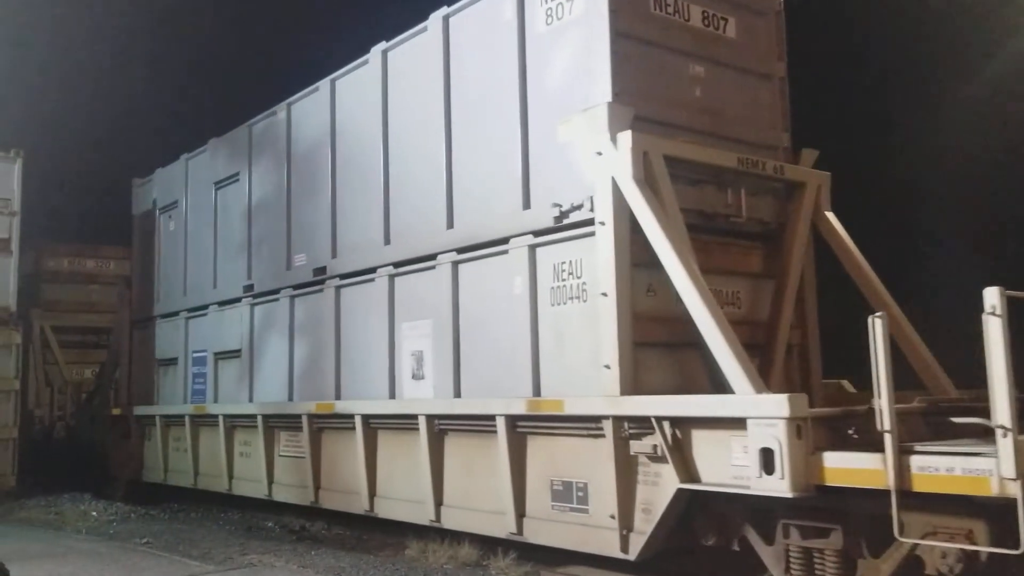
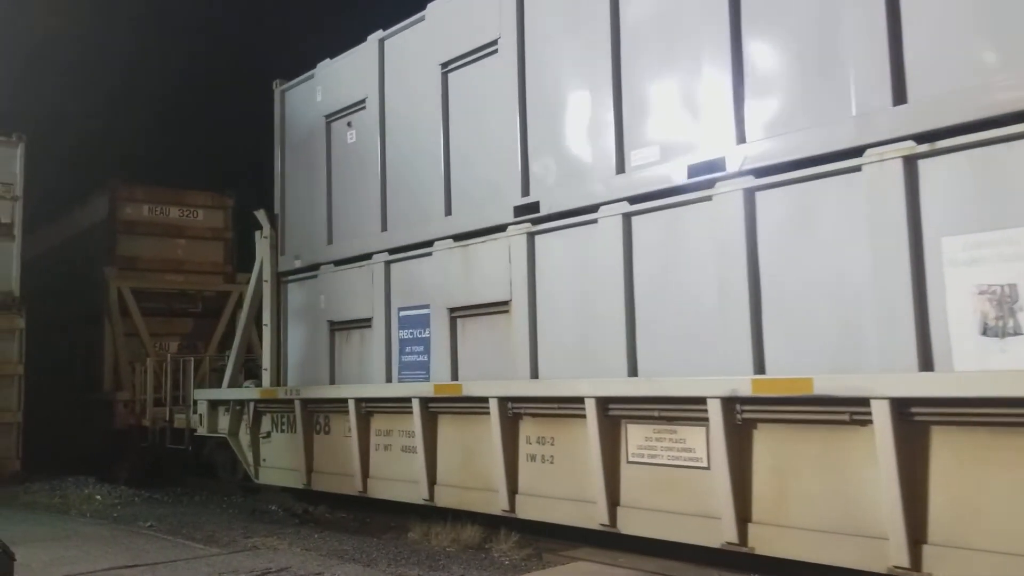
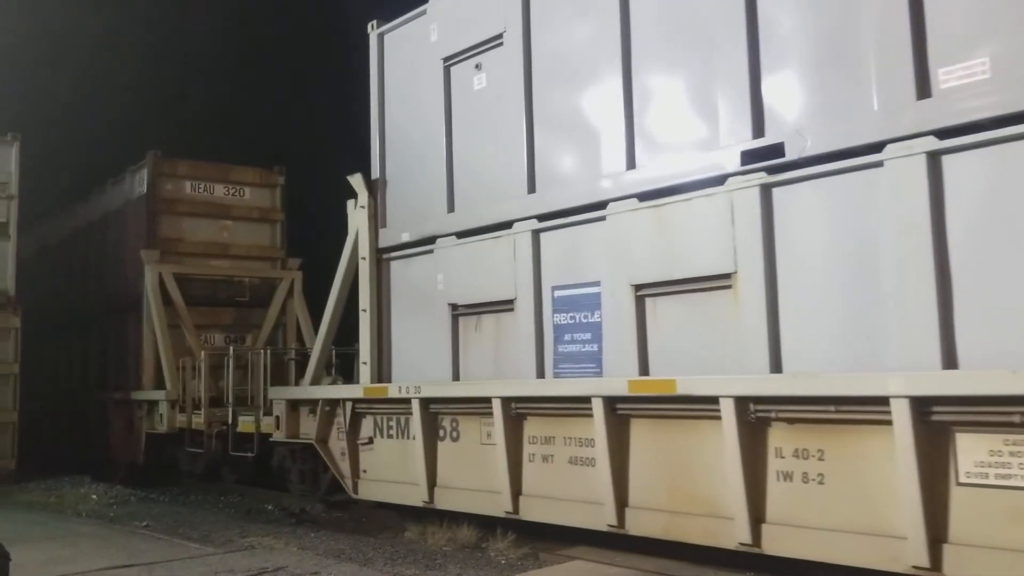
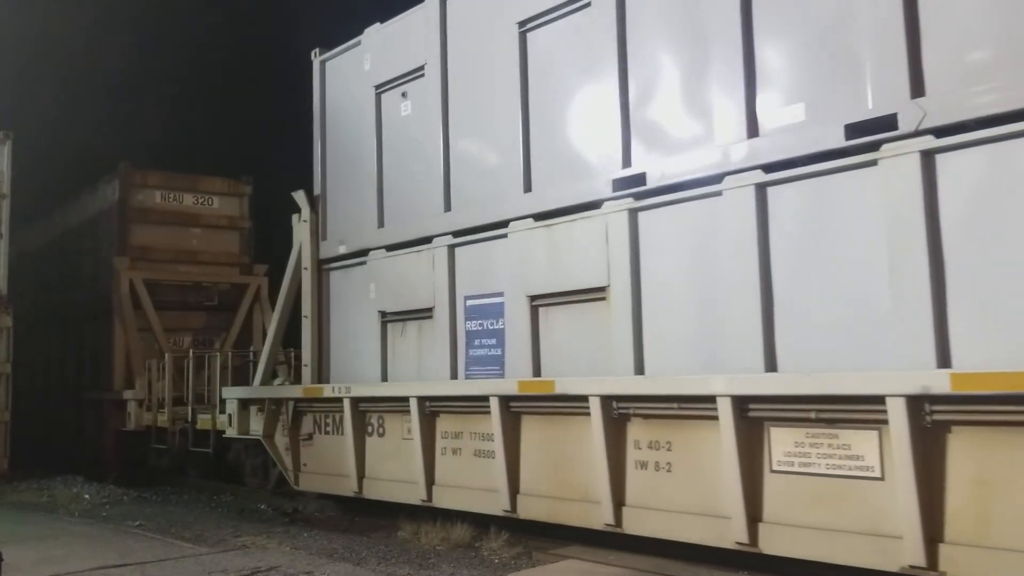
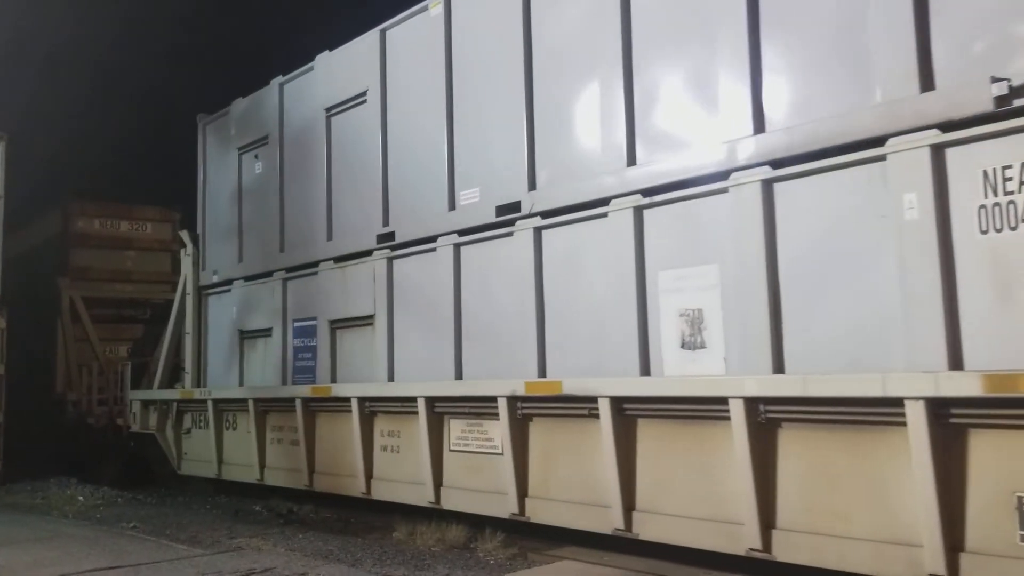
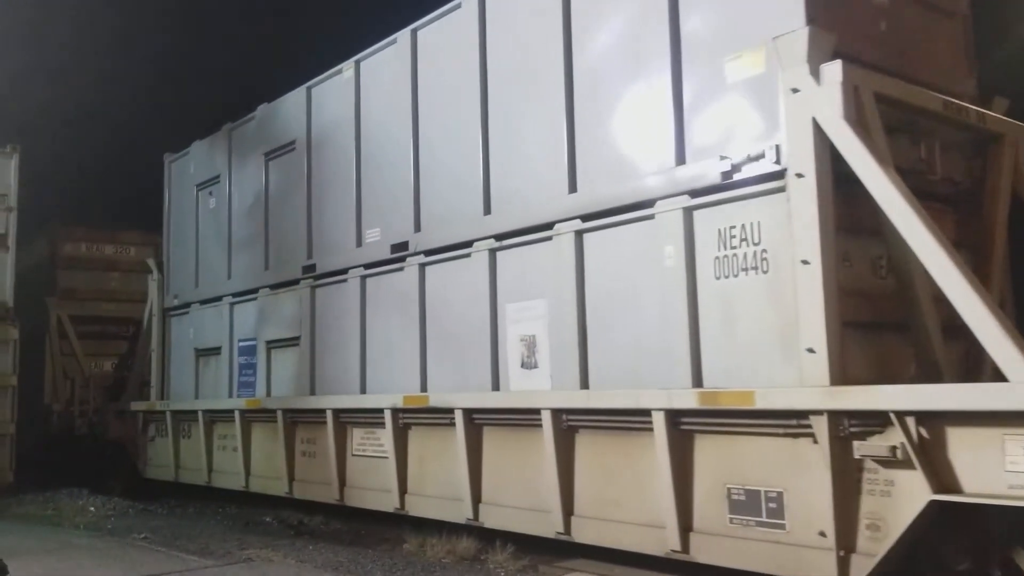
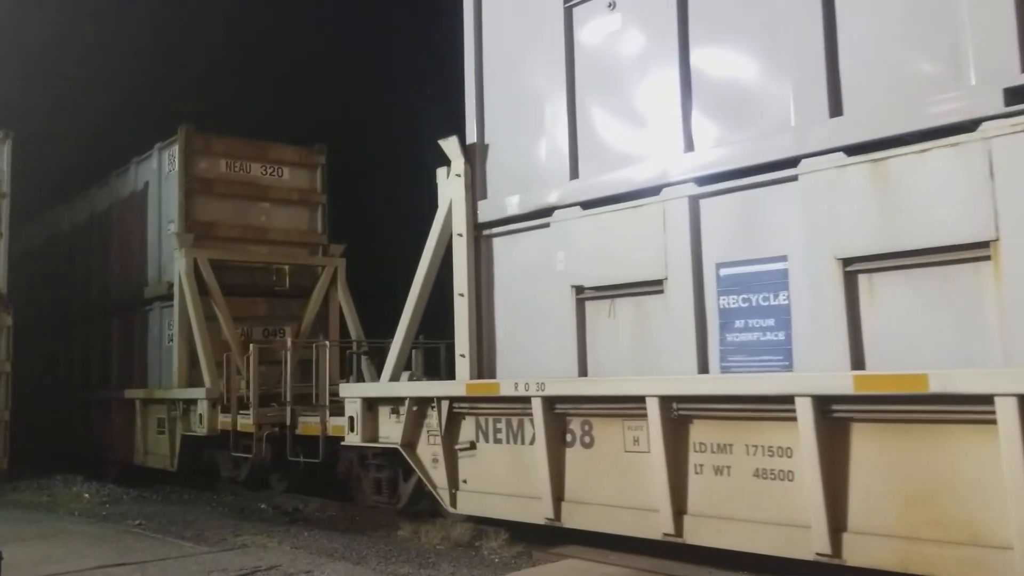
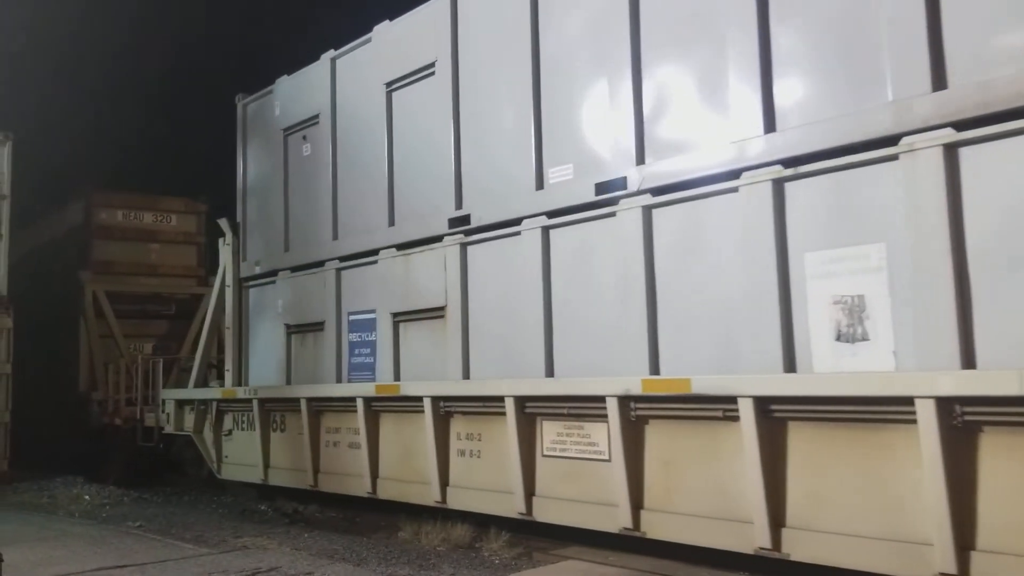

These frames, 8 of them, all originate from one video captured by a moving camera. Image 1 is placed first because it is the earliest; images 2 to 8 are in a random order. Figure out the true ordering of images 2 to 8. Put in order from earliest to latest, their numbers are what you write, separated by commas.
6, 5, 8, 2, 4, 3, 7
